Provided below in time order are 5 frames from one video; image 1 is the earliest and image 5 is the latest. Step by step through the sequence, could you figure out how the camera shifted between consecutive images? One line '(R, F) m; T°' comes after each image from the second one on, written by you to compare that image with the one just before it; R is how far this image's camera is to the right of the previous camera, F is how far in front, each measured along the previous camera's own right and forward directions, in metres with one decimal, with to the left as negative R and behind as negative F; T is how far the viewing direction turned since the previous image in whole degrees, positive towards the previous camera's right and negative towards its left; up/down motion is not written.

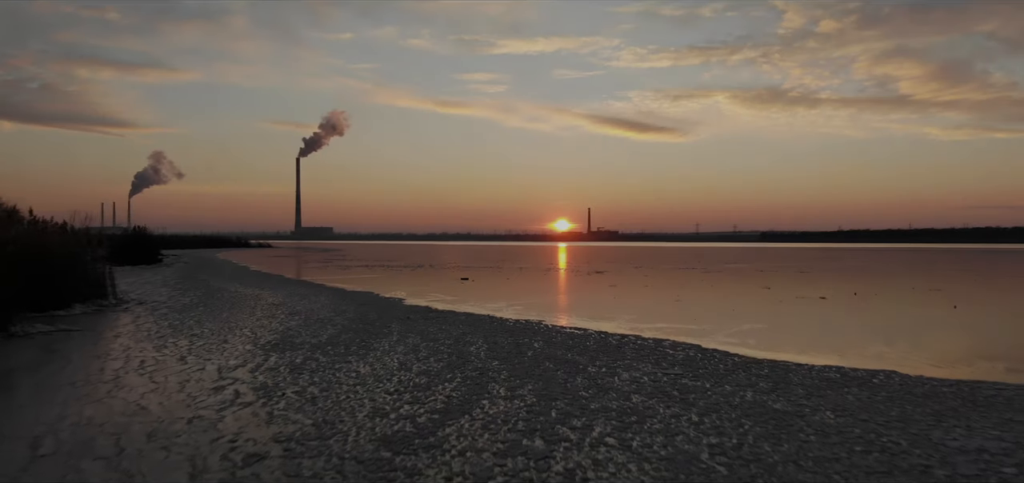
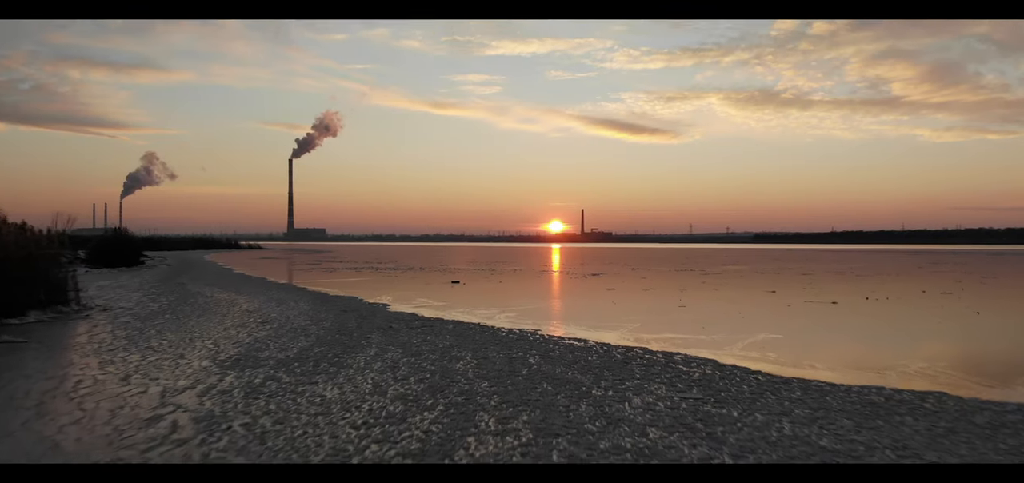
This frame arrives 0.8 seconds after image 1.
(0.0, +0.7) m; +1°
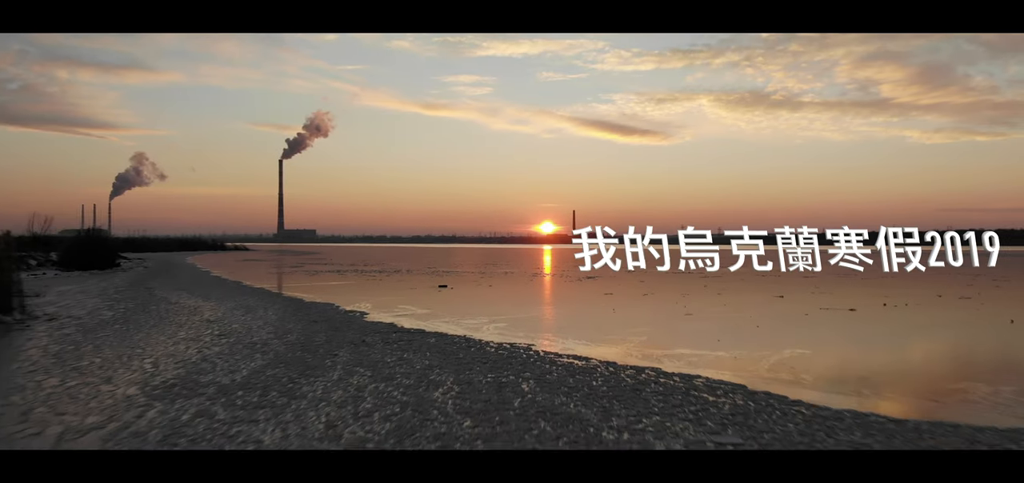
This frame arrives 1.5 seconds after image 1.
(0.0, +0.9) m; +1°
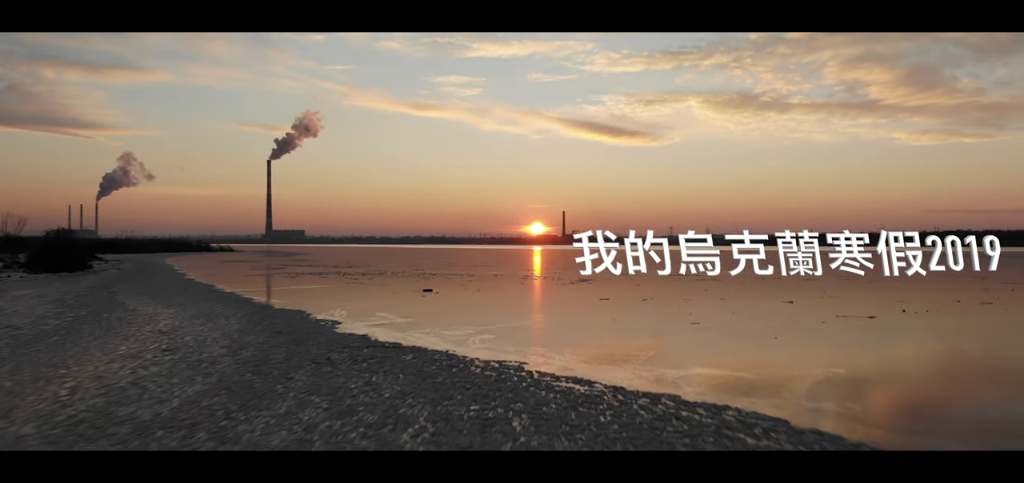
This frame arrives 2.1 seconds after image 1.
(0.0, +0.9) m; +1°
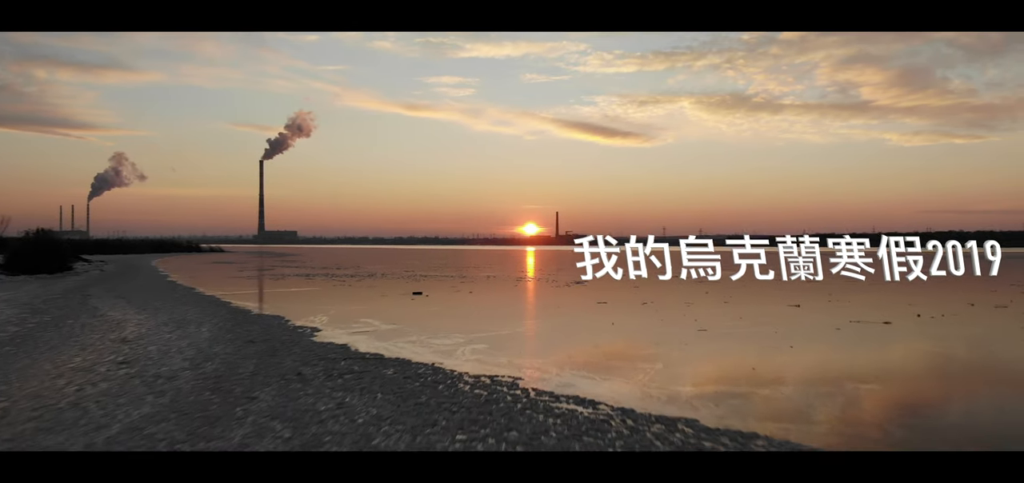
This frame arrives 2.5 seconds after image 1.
(0.0, +0.6) m; +1°
